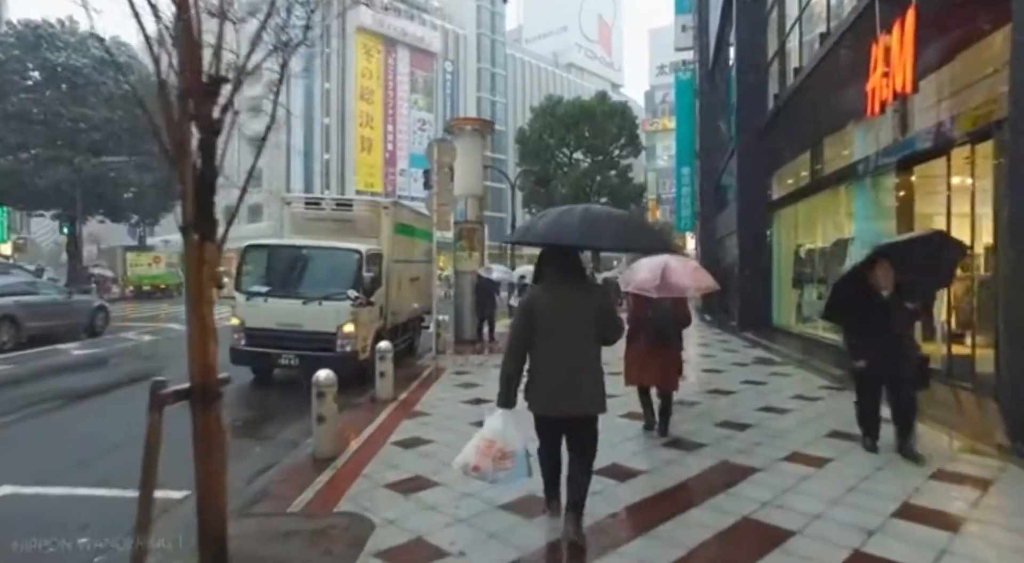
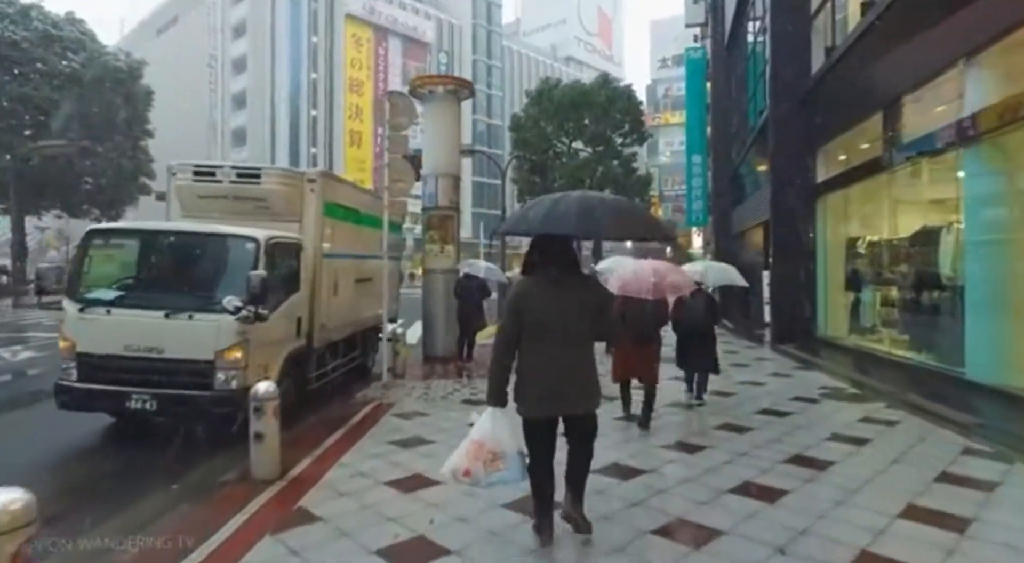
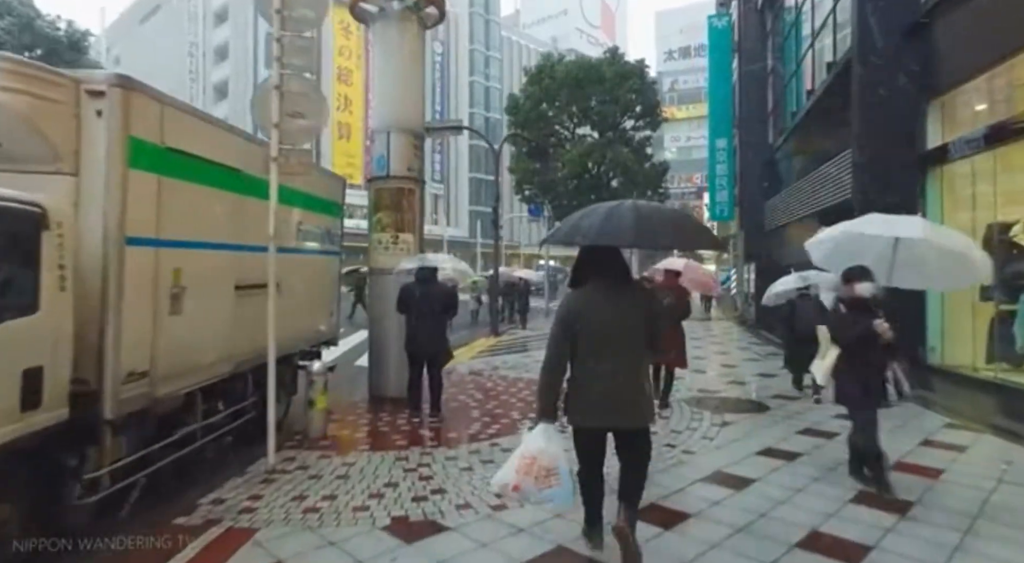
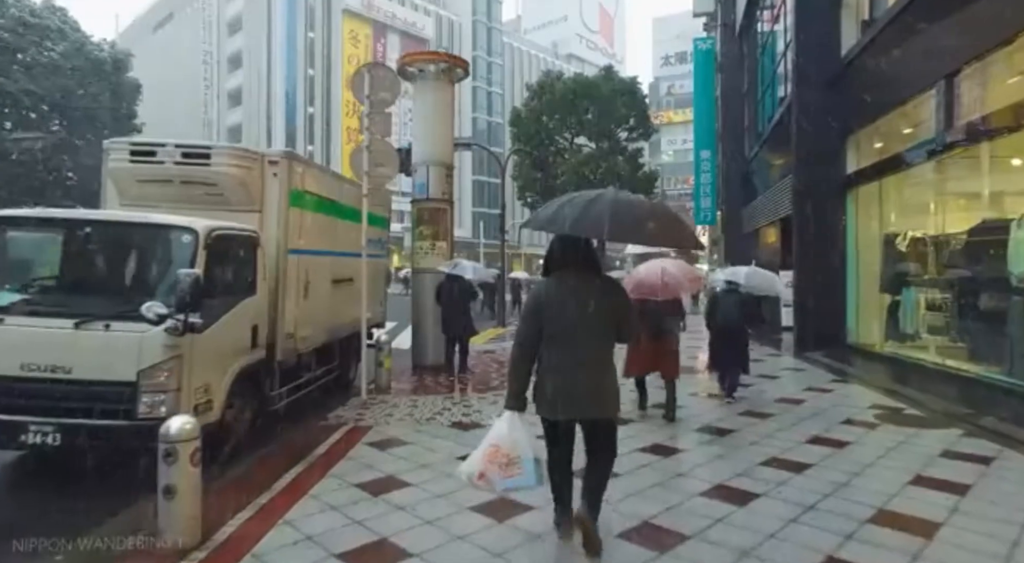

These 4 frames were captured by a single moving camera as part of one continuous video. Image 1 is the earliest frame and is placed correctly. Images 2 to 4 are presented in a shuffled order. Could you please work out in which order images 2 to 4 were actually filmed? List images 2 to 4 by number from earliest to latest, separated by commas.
2, 4, 3
